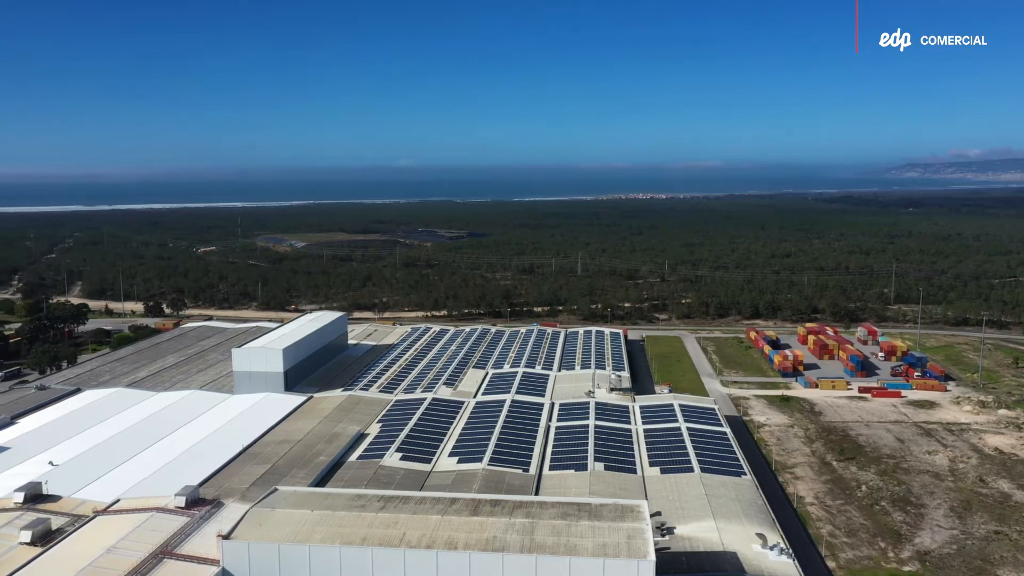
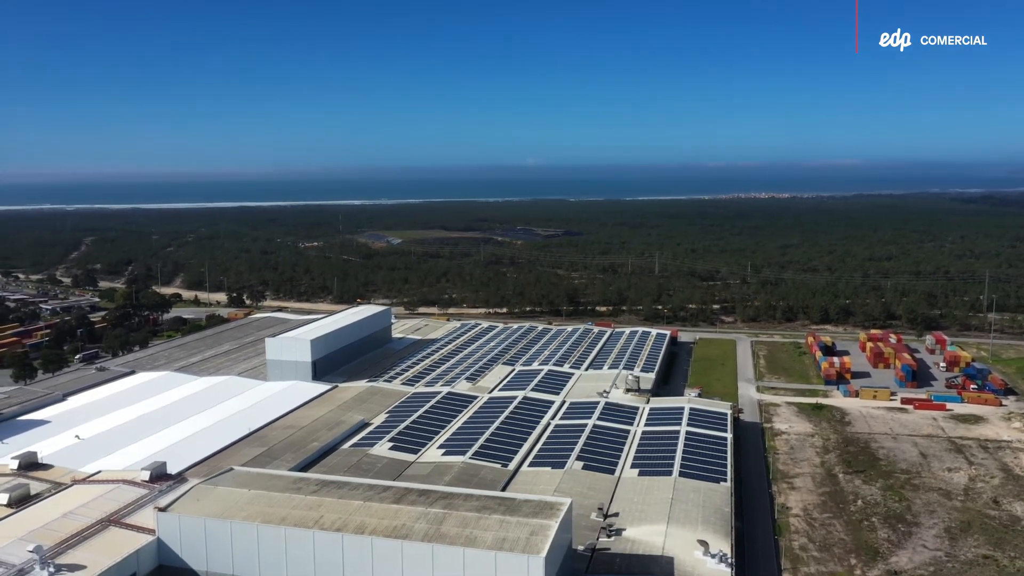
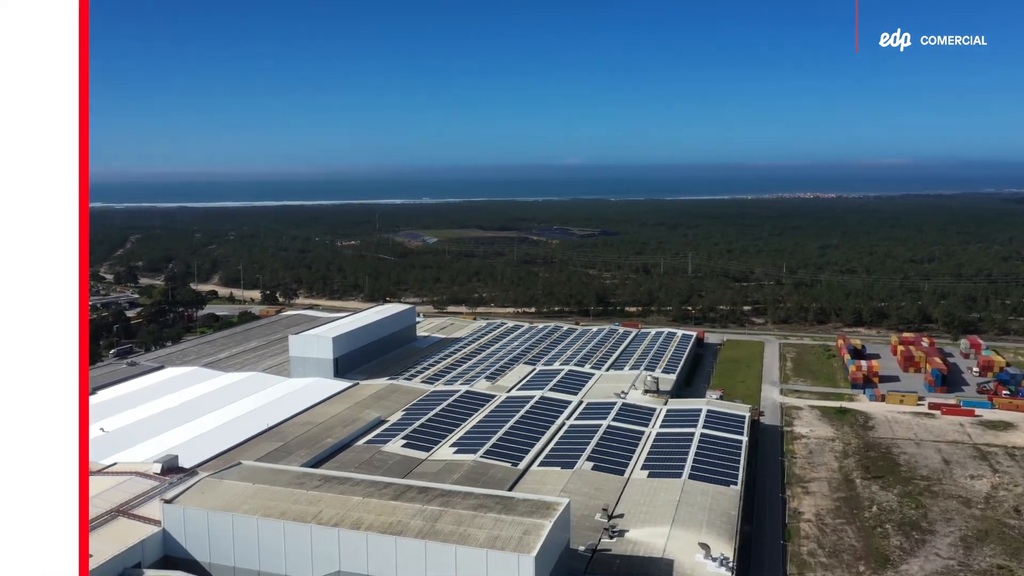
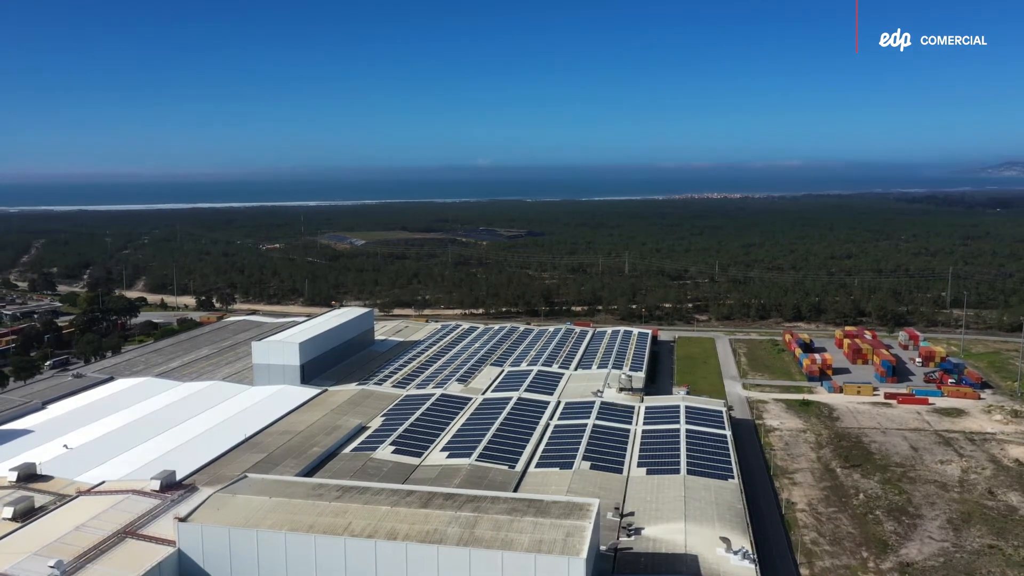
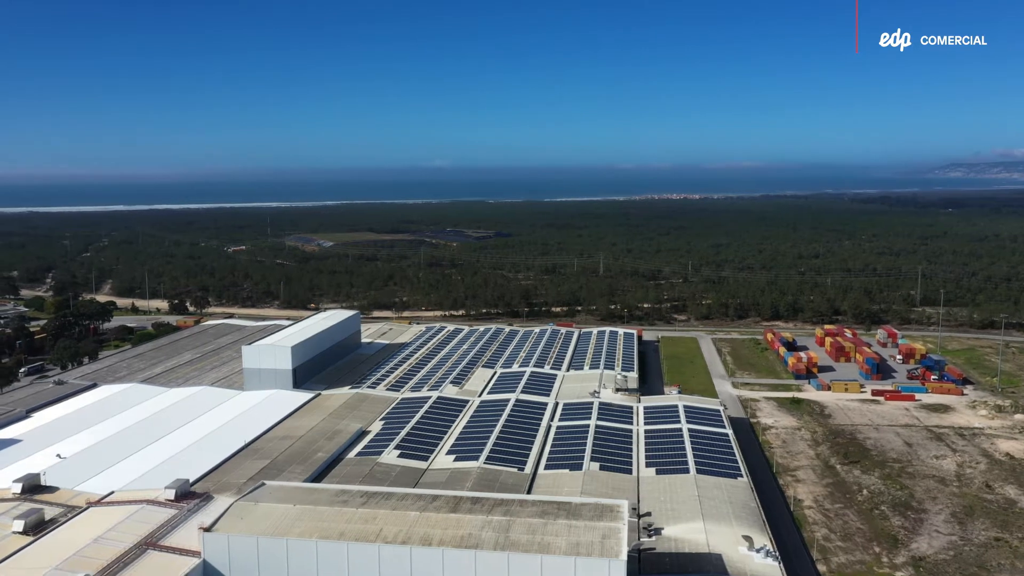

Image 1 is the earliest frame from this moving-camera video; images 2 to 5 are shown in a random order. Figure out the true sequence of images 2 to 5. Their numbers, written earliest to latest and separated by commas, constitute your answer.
5, 4, 2, 3
